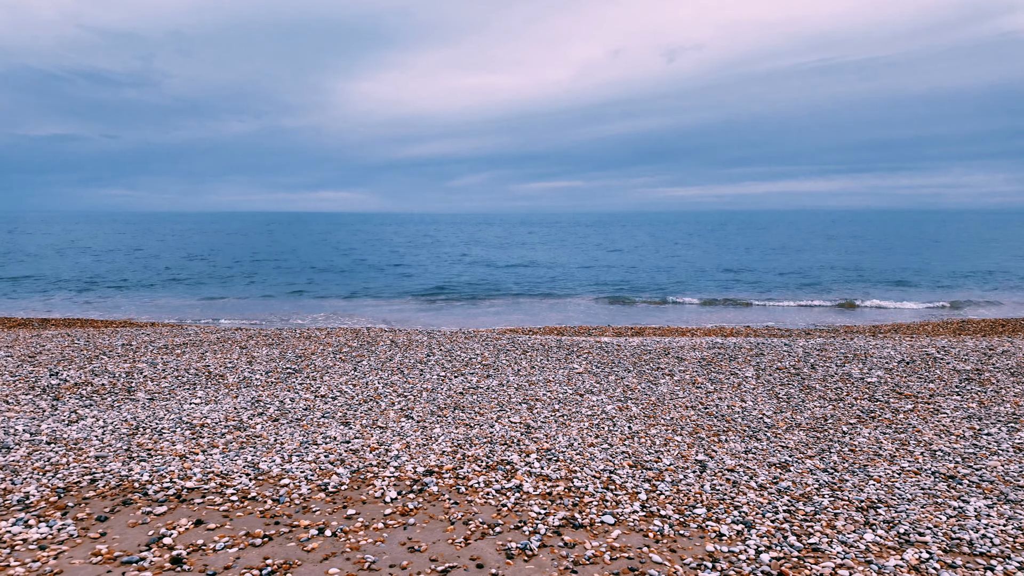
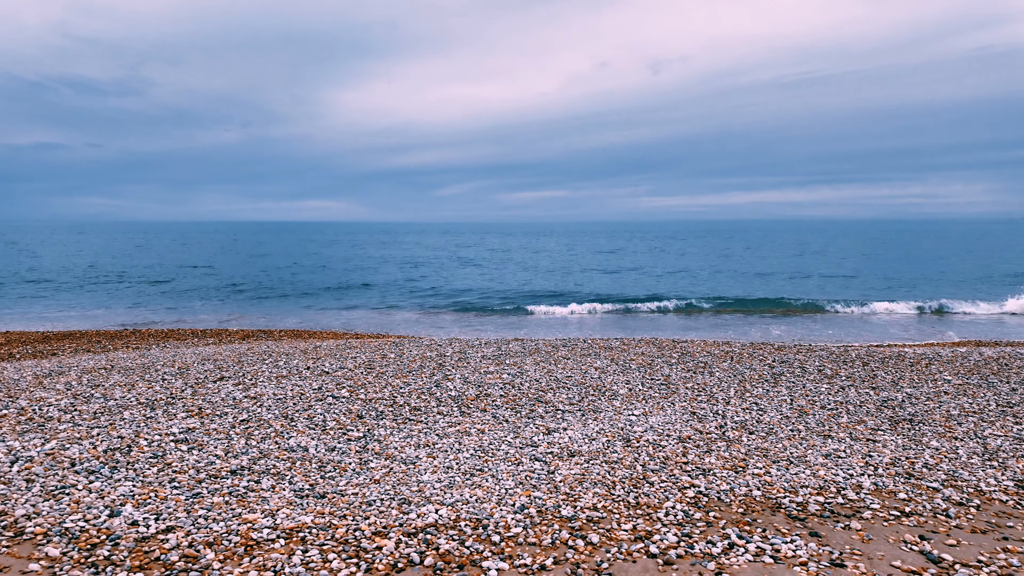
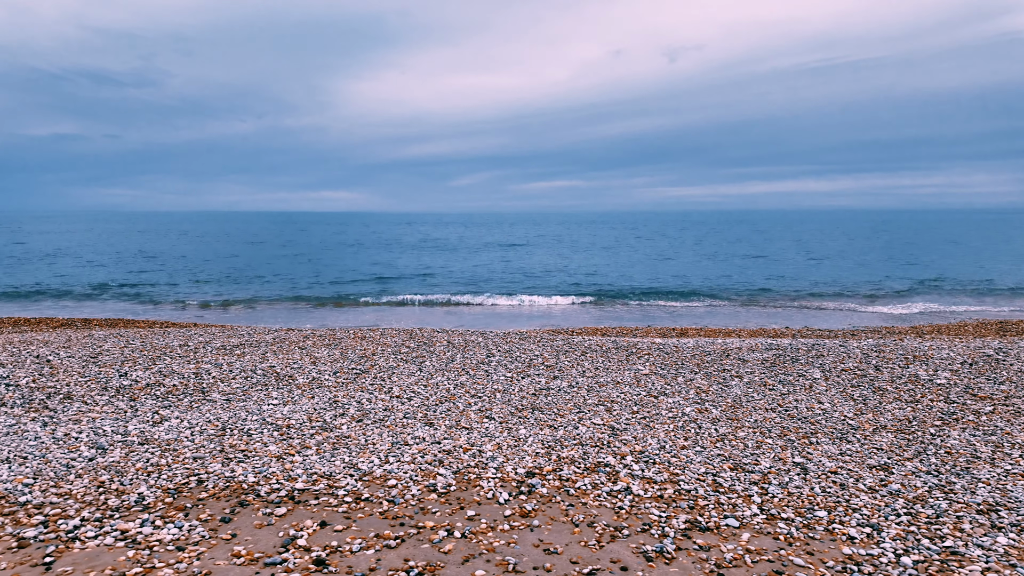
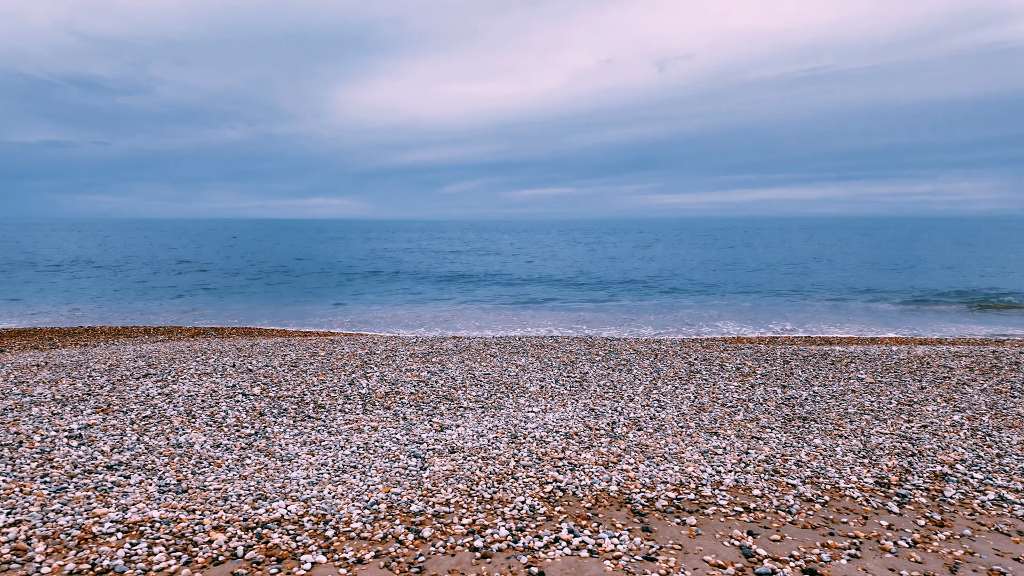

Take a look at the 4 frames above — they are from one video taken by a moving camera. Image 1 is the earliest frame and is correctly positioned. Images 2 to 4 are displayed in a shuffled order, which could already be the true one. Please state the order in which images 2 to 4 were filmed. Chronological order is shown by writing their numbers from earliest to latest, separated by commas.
3, 4, 2
